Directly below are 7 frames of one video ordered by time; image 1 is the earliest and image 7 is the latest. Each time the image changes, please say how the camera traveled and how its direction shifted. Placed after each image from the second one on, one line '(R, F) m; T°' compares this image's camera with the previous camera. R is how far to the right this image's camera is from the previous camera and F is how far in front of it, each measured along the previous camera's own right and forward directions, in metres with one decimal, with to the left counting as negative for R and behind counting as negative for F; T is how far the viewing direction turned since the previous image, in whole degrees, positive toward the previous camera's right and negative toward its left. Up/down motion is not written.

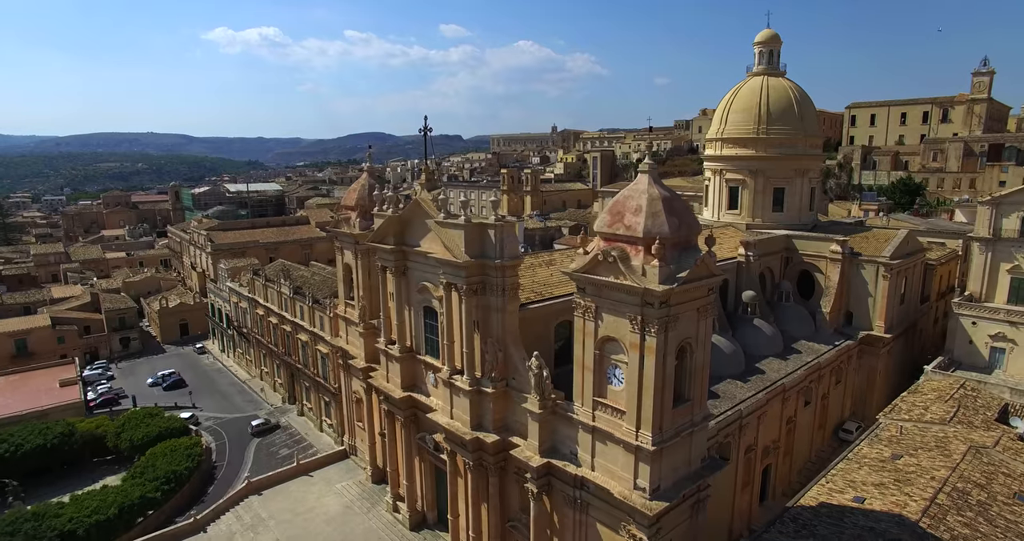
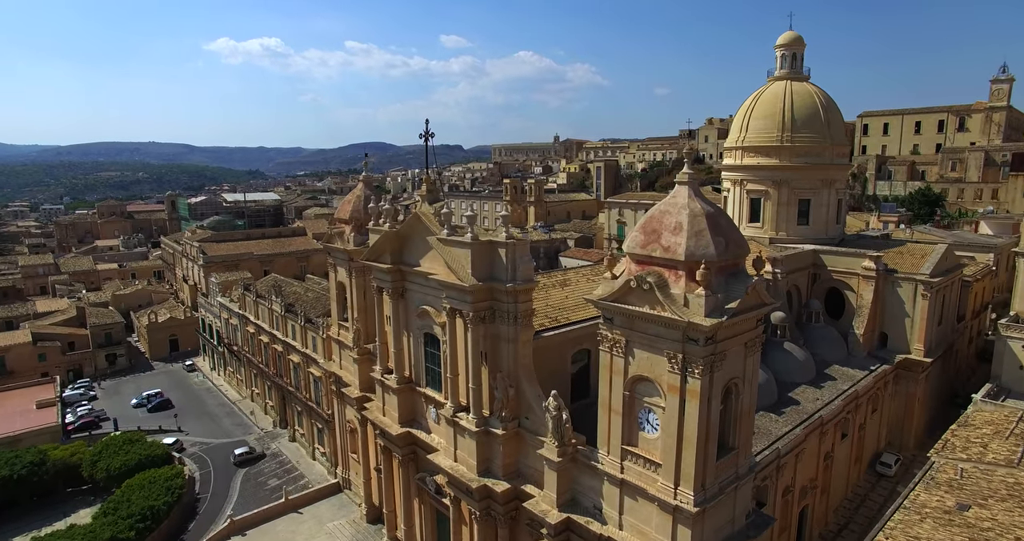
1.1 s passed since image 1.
(-0.3, +2.0) m; 0°
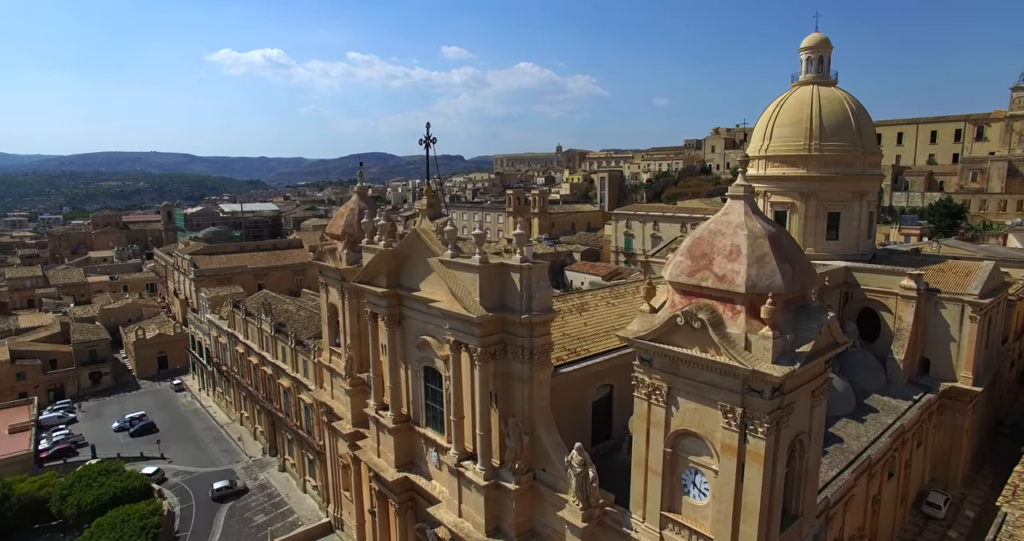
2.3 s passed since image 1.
(-0.3, +2.1) m; 0°
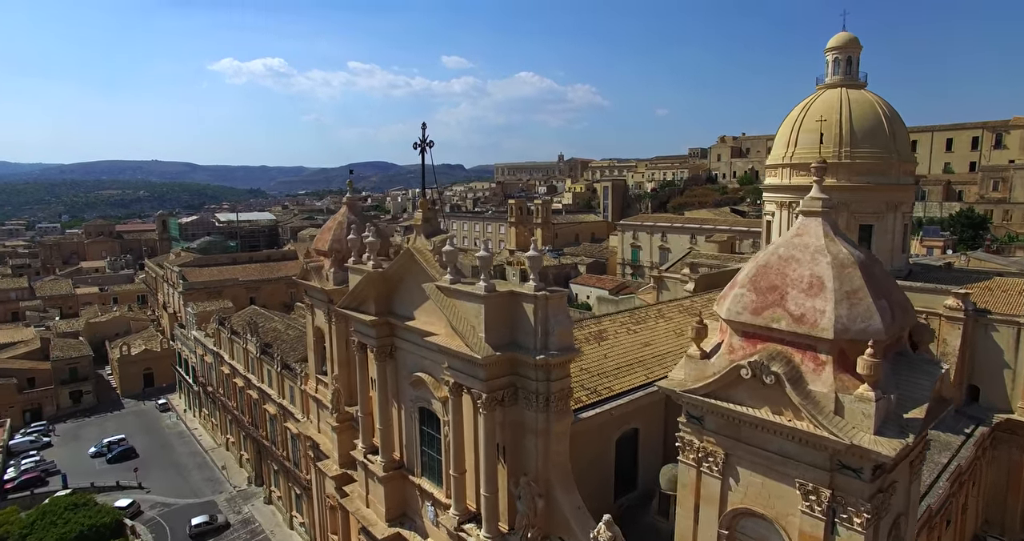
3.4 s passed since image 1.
(-0.2, +2.1) m; 0°
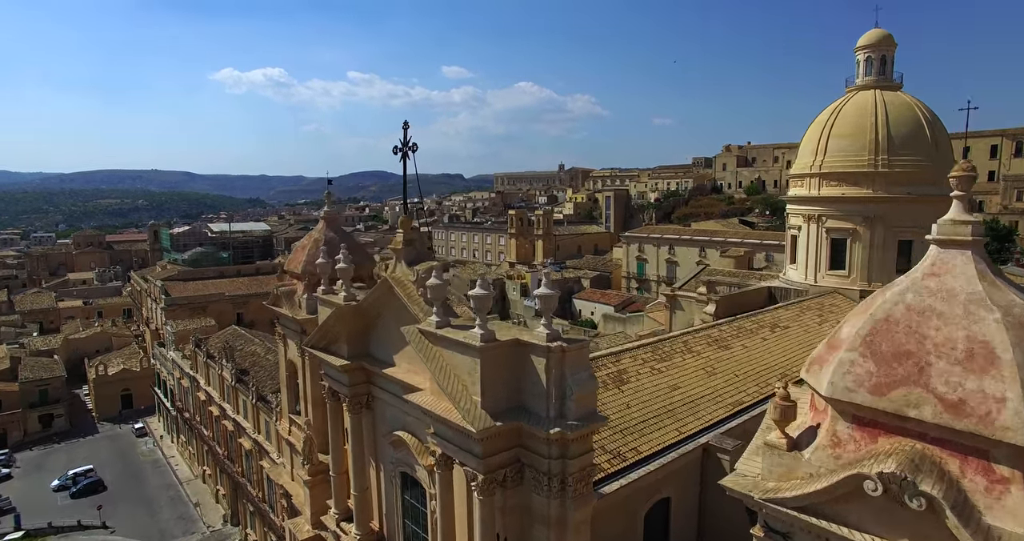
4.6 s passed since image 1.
(-0.1, +2.4) m; 0°
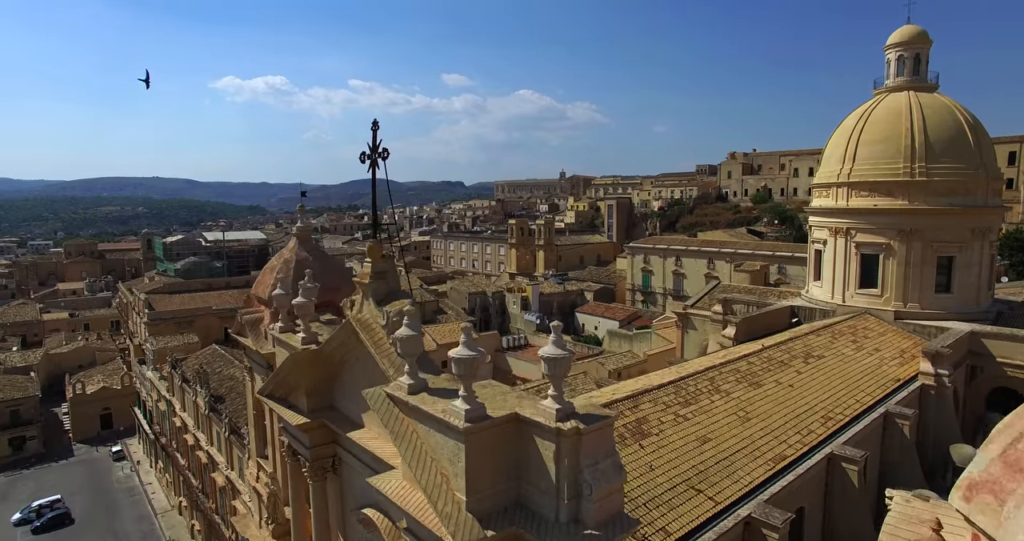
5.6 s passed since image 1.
(0.0, +2.1) m; 0°
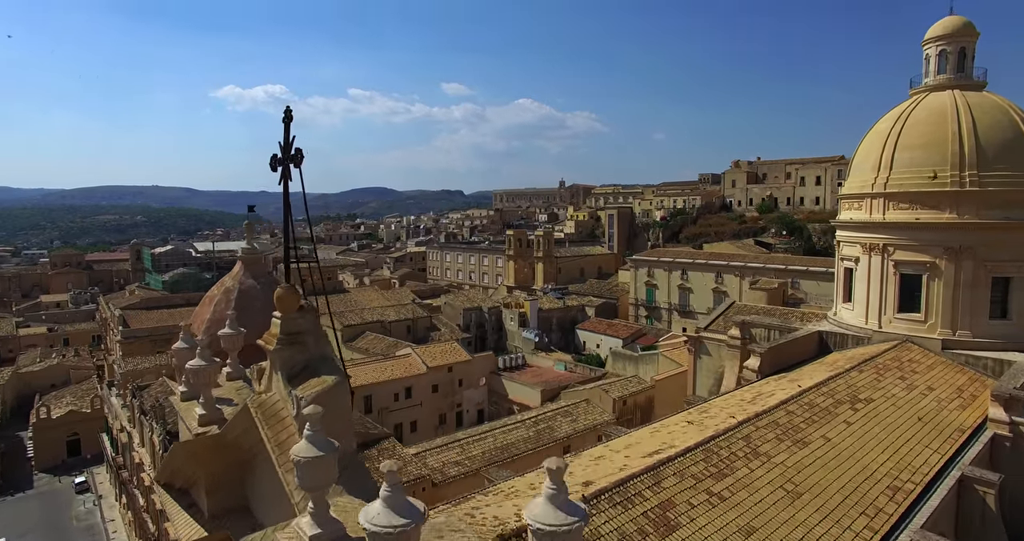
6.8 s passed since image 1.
(+0.2, +2.5) m; 0°
